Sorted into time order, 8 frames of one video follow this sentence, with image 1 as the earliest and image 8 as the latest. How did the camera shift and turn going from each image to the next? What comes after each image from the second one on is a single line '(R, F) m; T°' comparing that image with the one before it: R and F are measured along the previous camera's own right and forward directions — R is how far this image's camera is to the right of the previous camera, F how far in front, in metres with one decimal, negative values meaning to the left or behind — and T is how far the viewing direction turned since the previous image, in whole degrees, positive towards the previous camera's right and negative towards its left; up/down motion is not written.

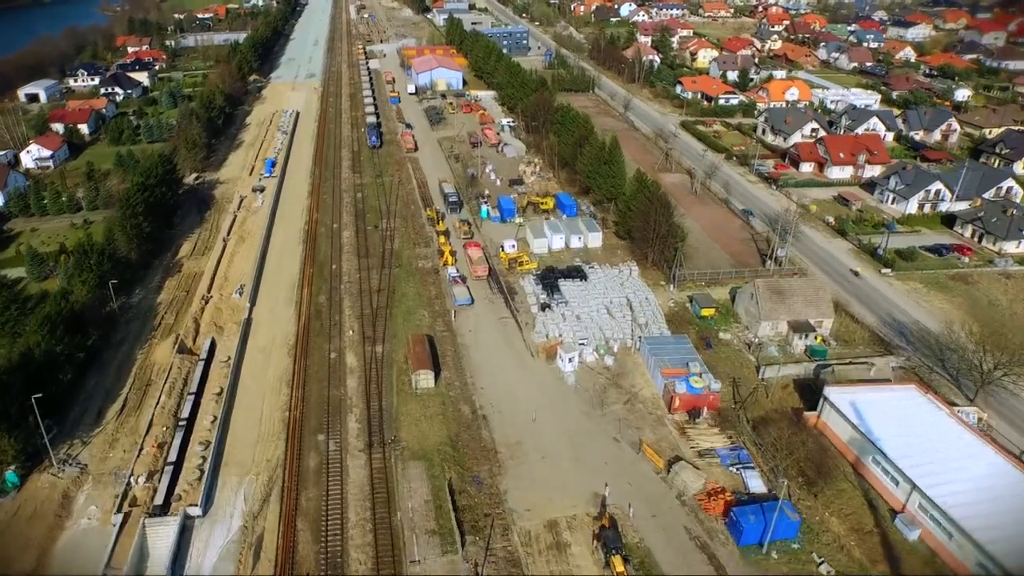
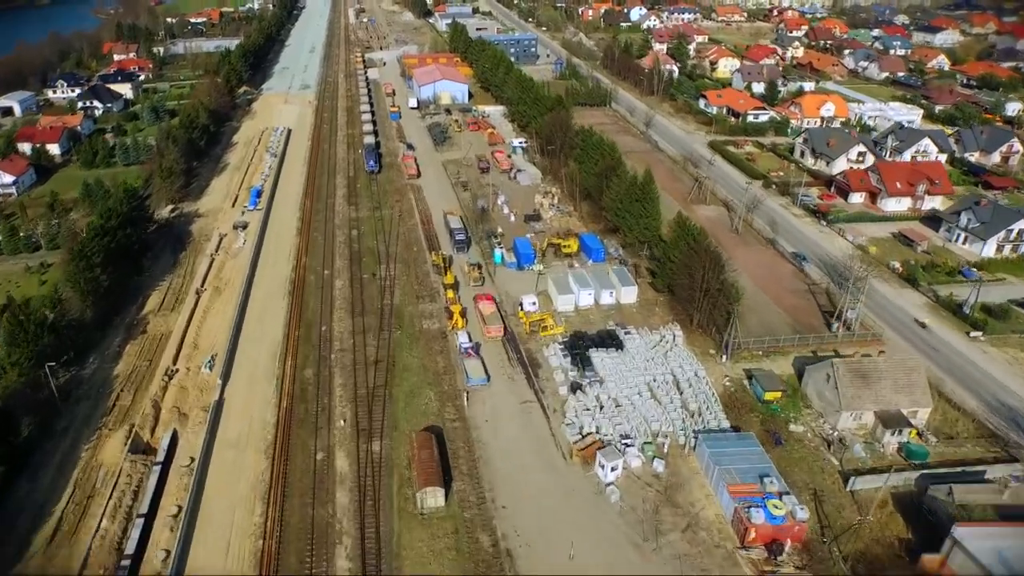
(-0.5, +2.9) m; 0°
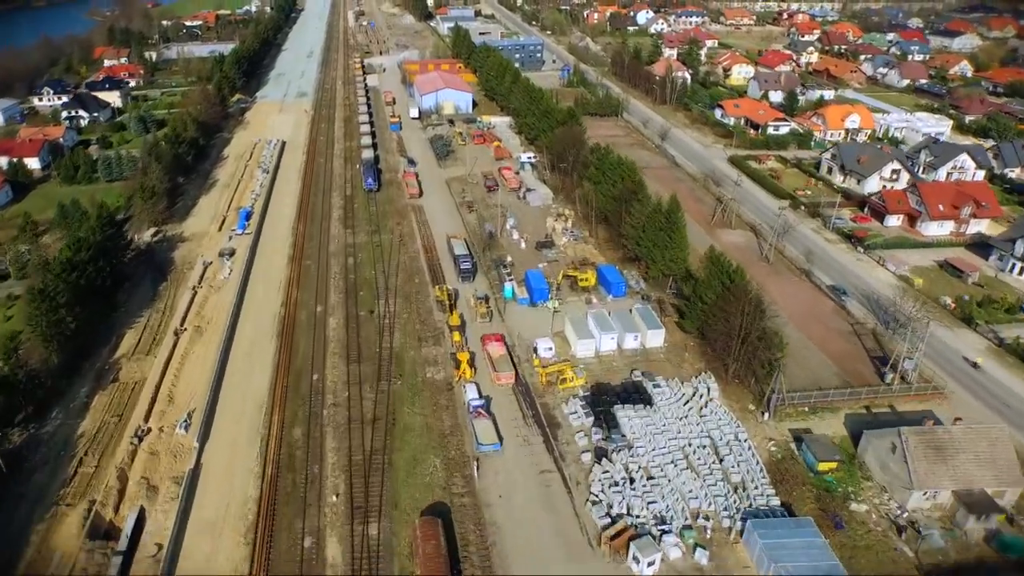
(-0.3, +1.7) m; 0°
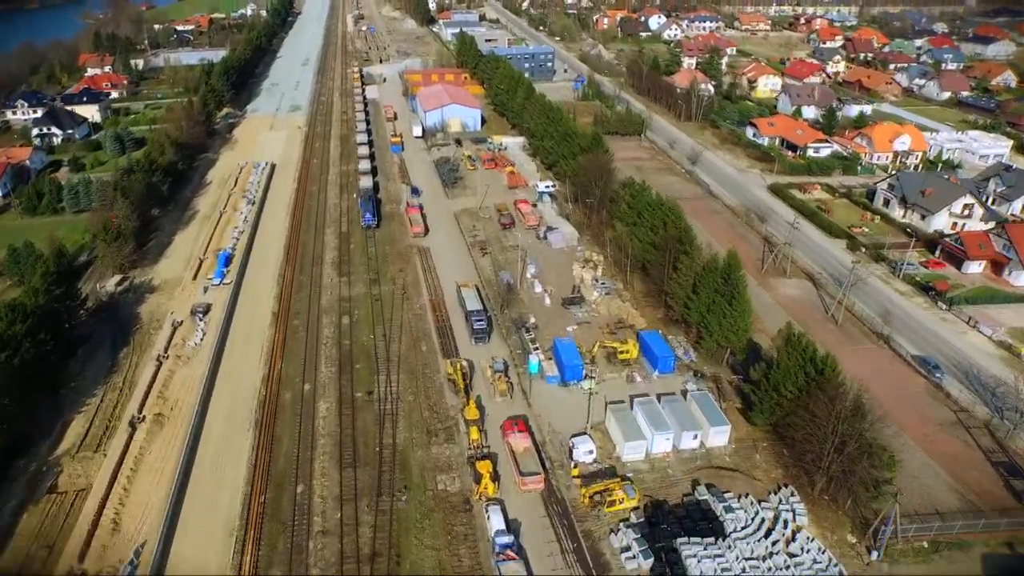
(-0.5, +2.9) m; 0°
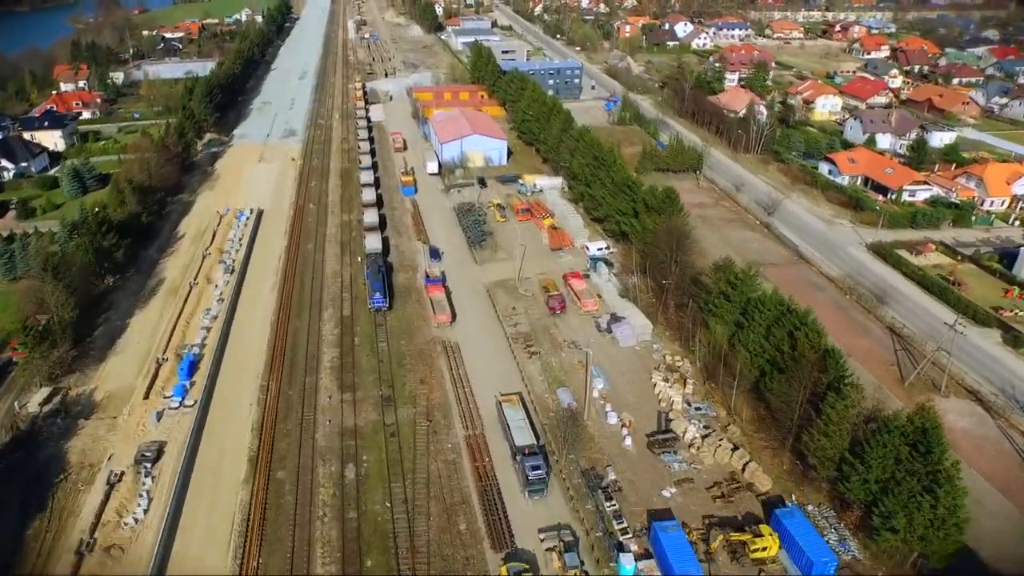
(-1.1, +4.7) m; 0°
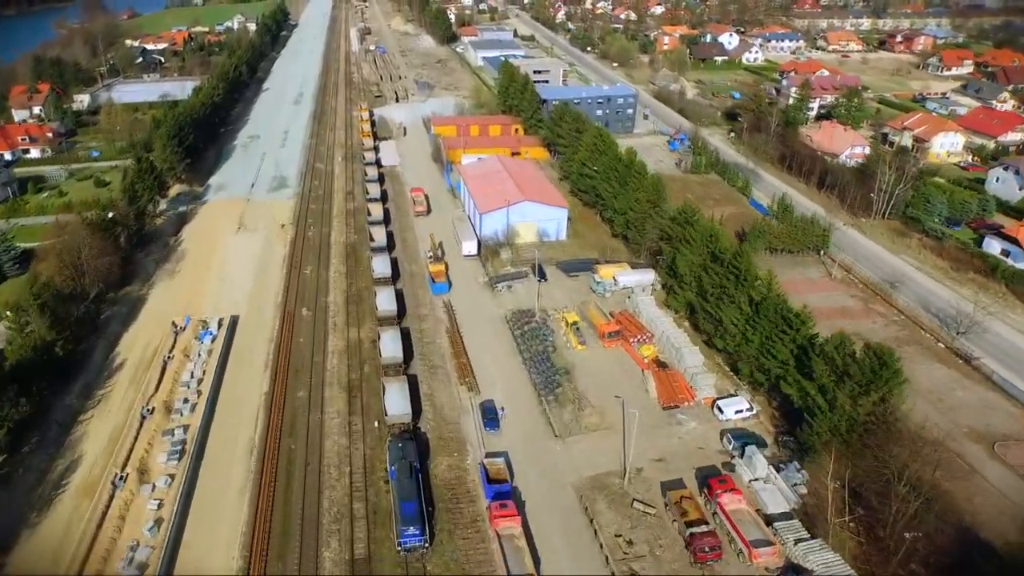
(-1.6, +6.6) m; 0°
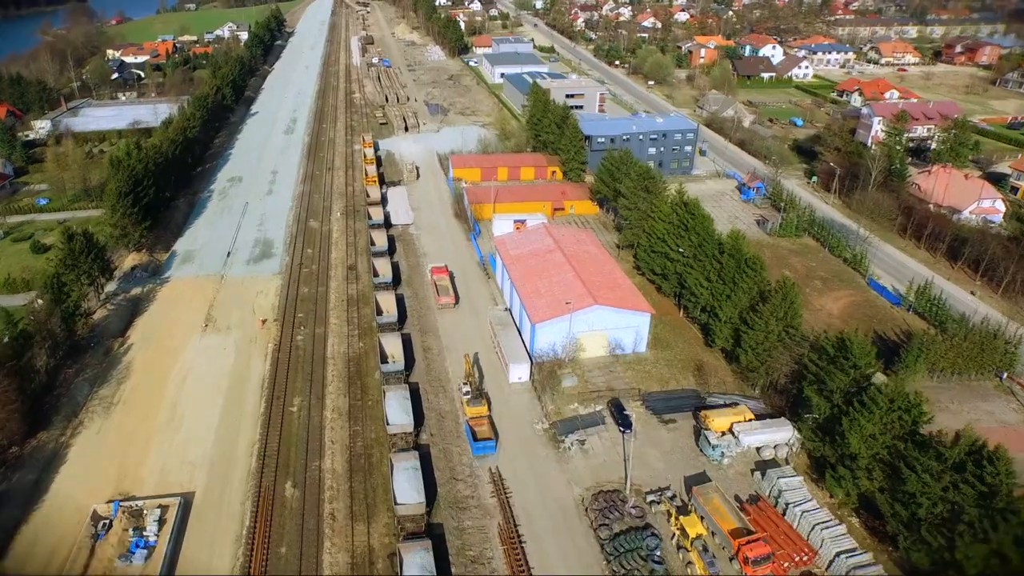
(-1.2, +5.3) m; 0°
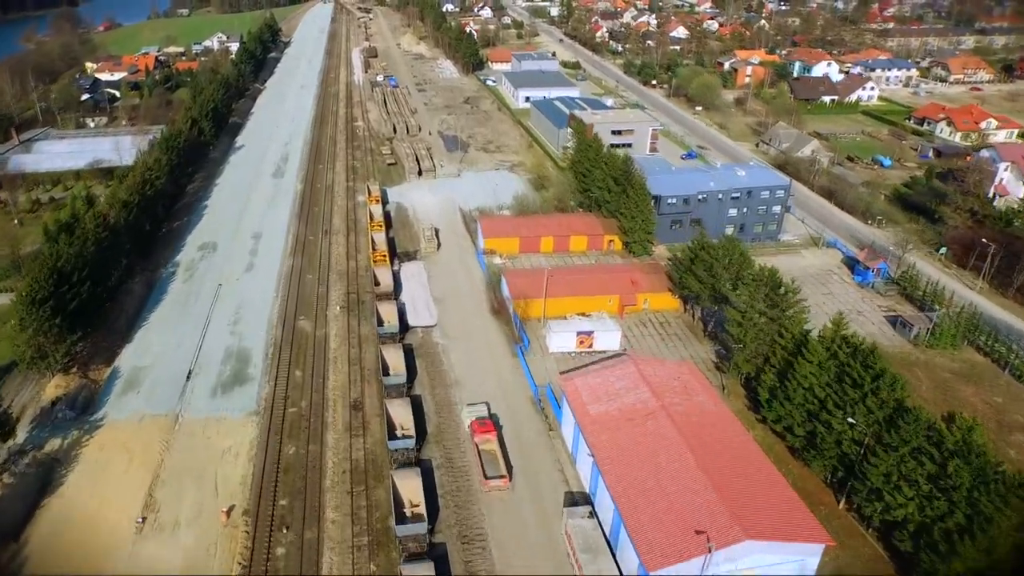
(-1.2, +5.3) m; 0°
